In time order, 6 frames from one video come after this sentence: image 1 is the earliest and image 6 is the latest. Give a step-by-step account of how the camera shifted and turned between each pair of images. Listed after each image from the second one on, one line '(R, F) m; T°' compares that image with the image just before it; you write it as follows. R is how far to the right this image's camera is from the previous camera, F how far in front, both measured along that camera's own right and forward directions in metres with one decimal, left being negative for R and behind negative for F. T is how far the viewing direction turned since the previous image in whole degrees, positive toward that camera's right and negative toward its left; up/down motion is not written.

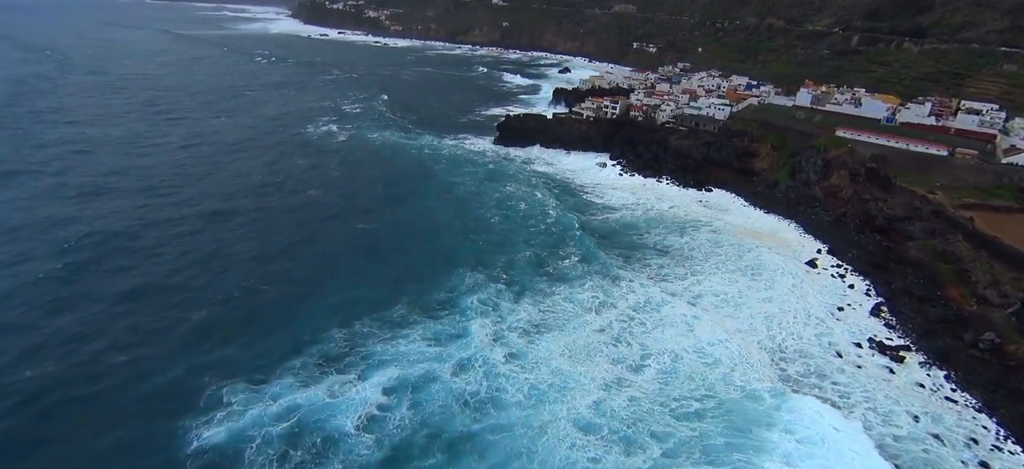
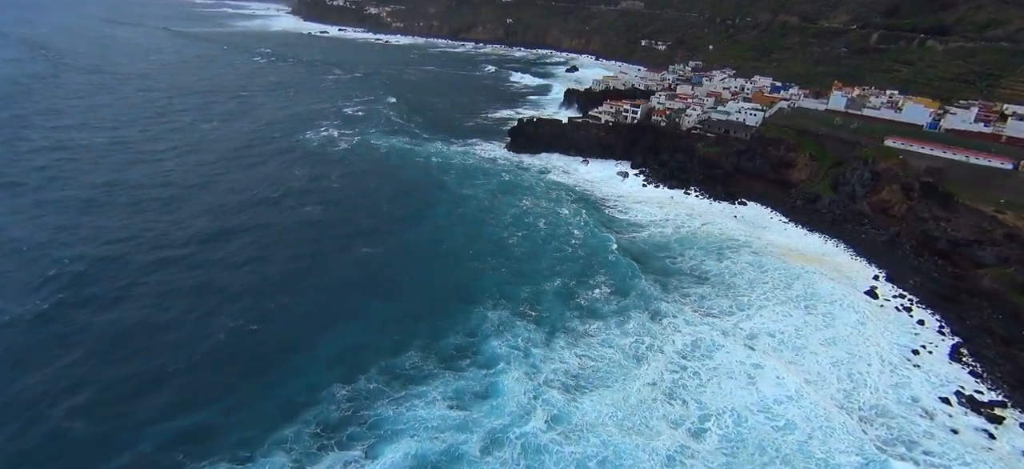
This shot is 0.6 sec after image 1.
(-1.5, +3.6) m; 0°
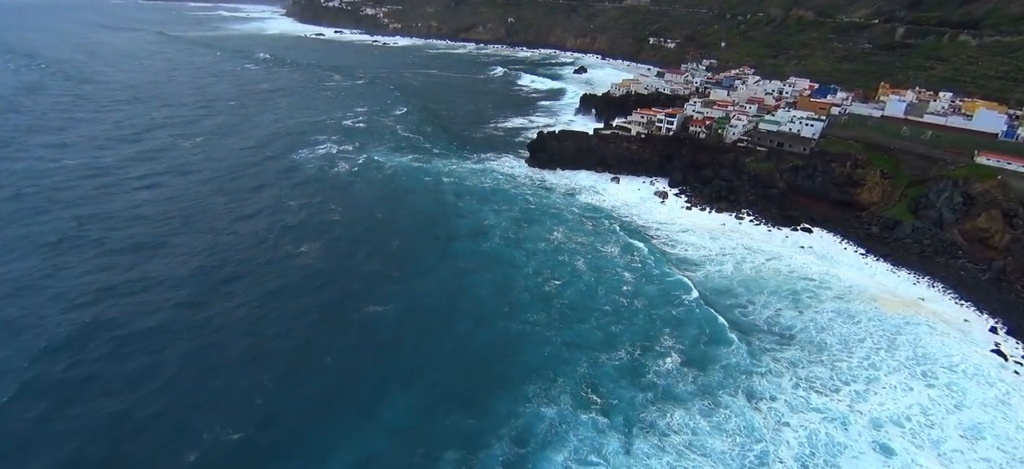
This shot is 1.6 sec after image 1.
(-2.4, +5.6) m; 0°
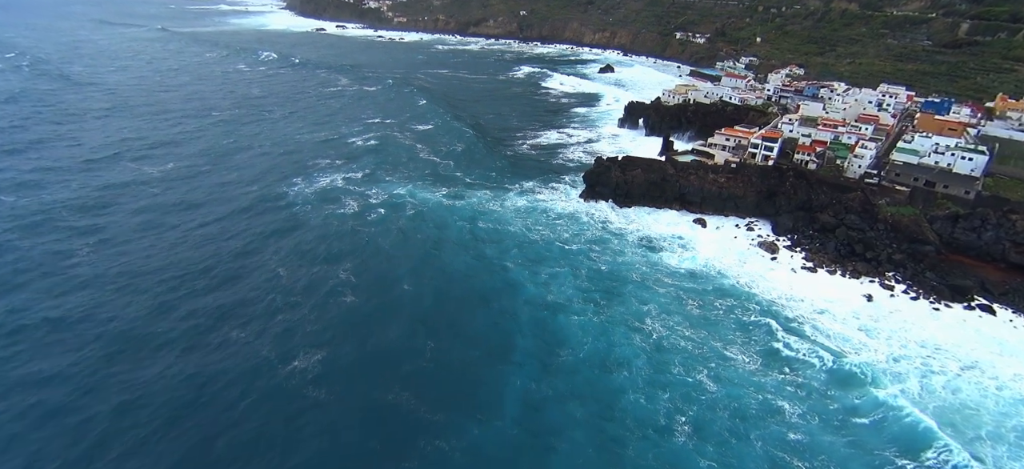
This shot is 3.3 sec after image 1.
(-4.3, +9.5) m; 0°
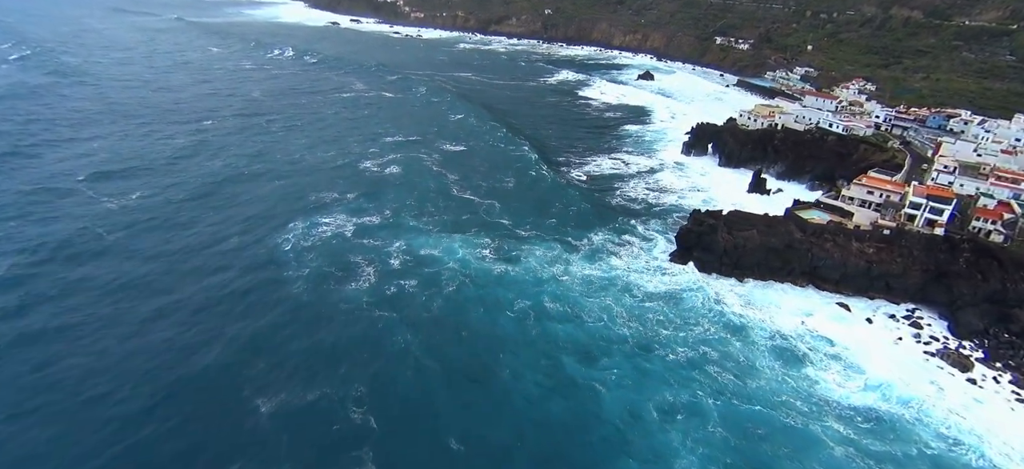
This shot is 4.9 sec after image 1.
(-4.0, +9.1) m; -1°
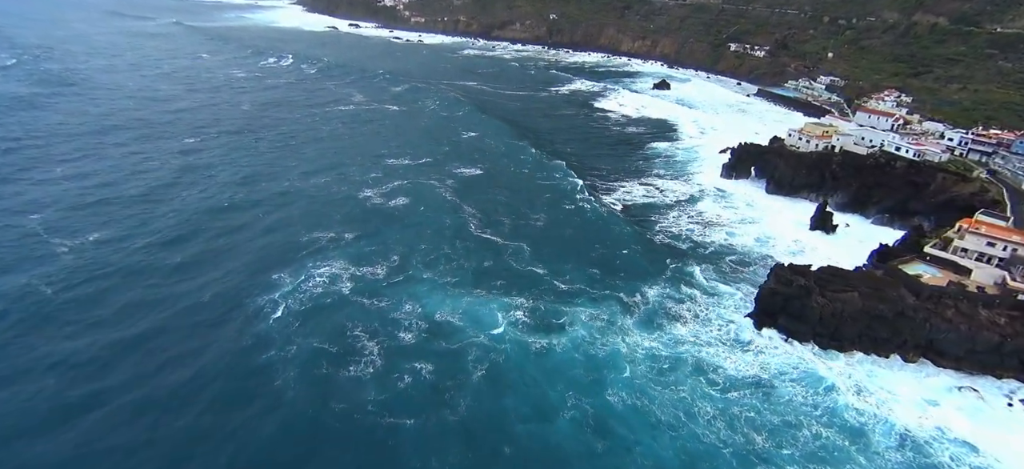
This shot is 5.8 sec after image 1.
(-2.2, +5.3) m; 0°
